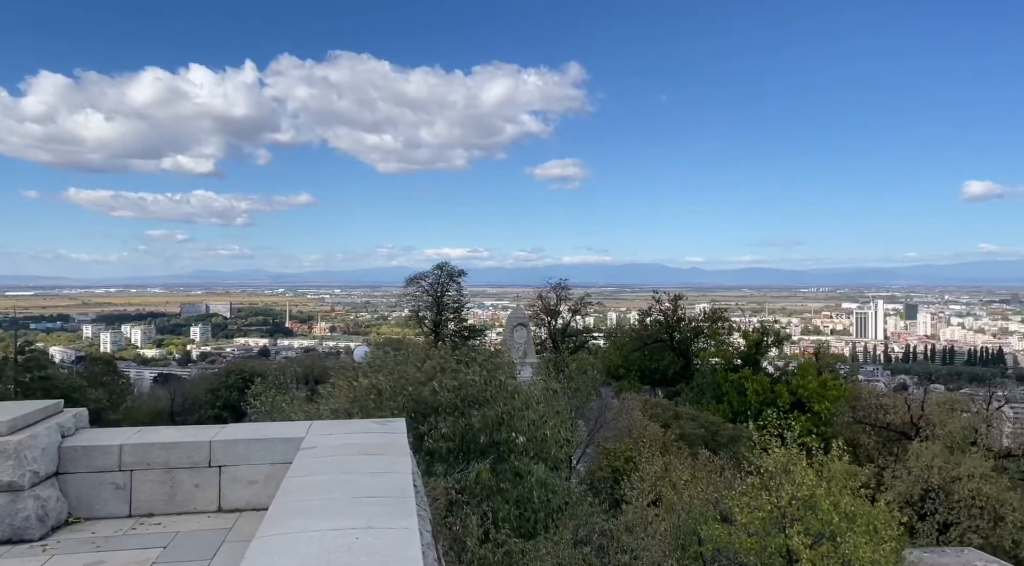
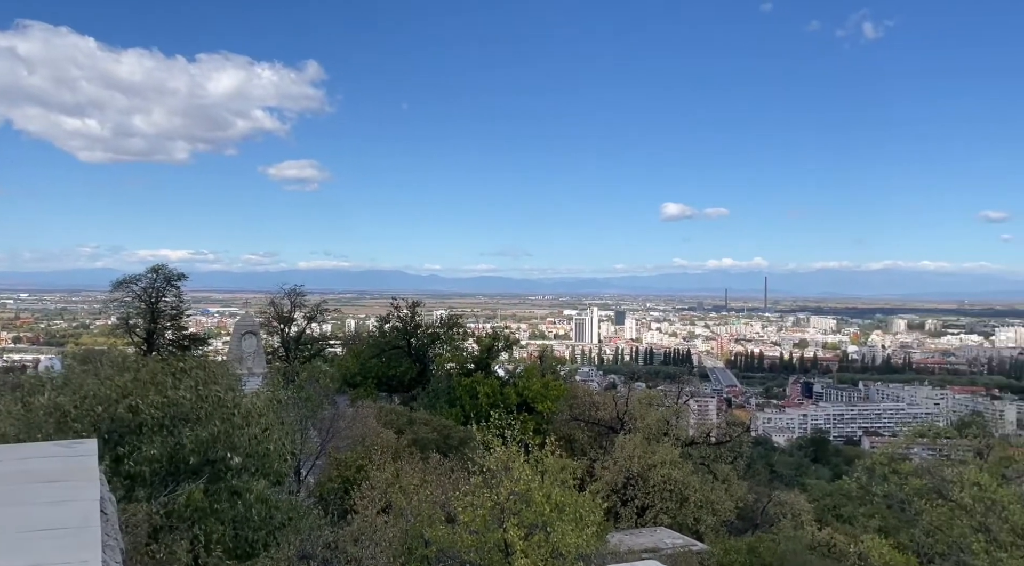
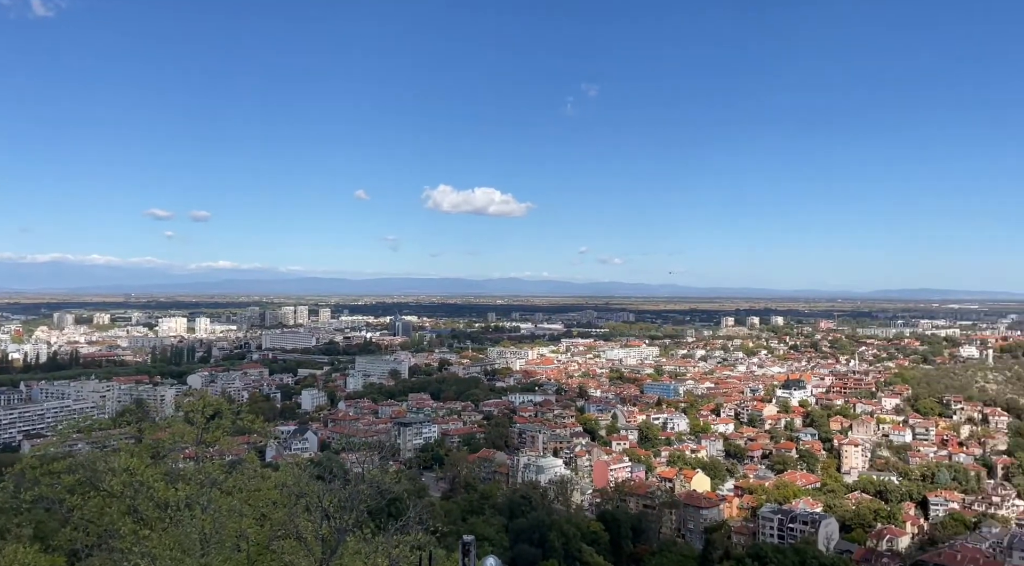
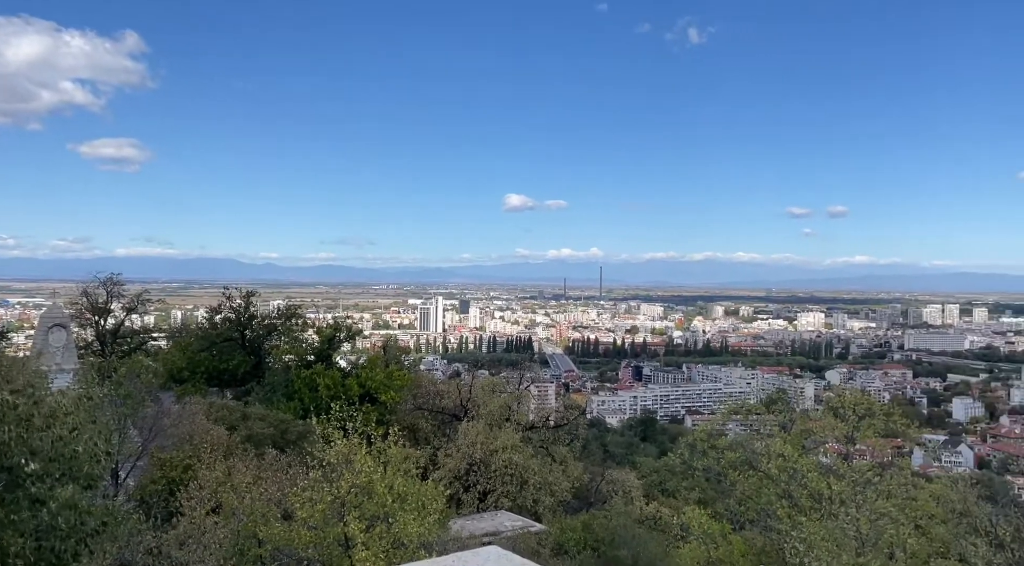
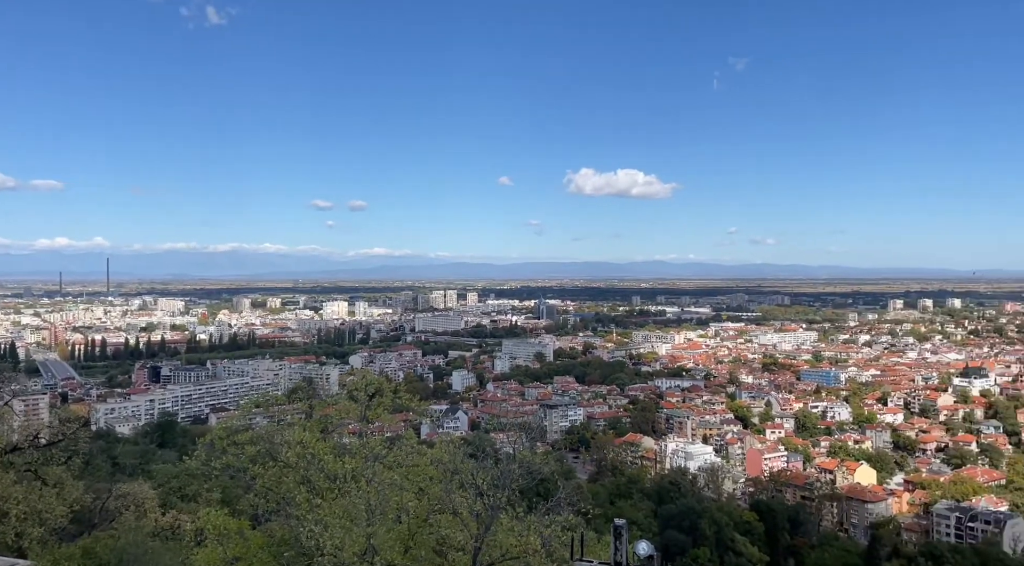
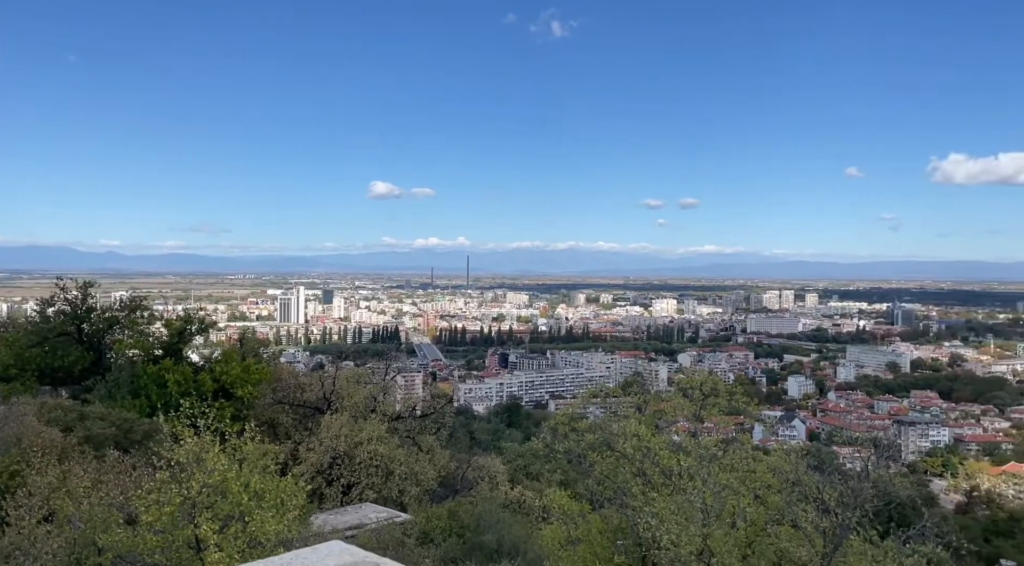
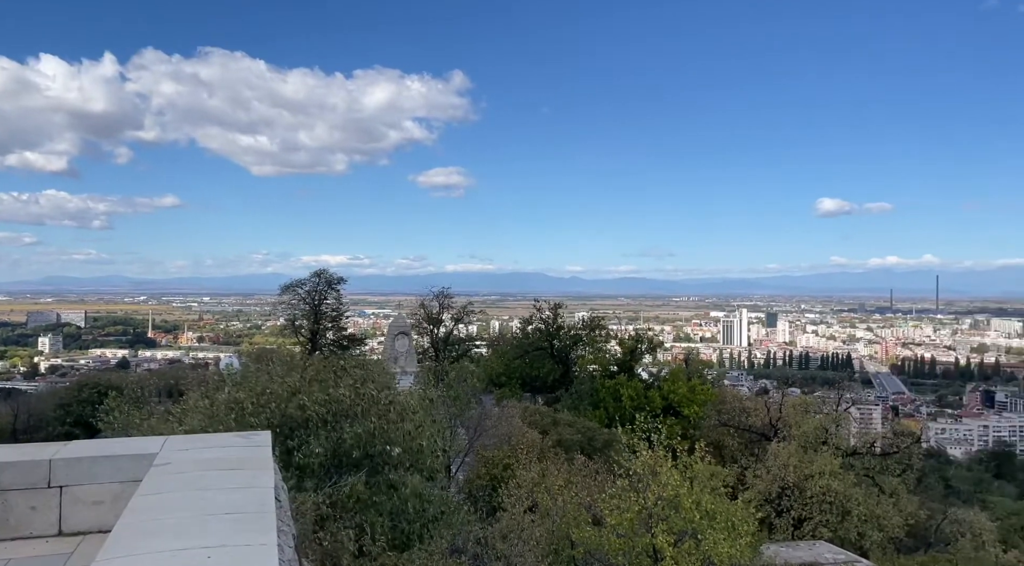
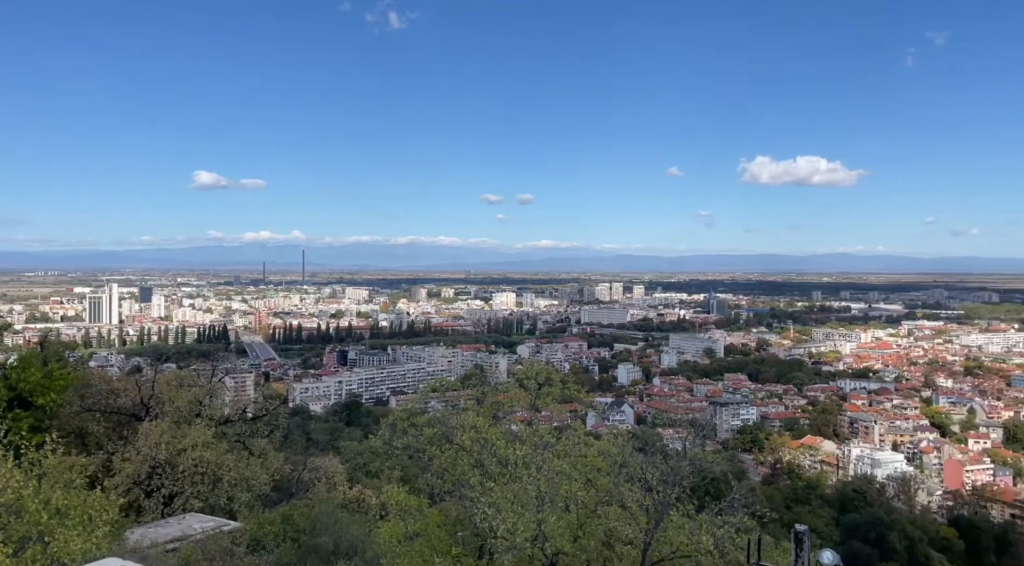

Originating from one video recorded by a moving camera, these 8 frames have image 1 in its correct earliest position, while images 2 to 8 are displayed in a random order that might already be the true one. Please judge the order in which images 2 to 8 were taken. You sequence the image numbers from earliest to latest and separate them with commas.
7, 2, 4, 6, 8, 5, 3
